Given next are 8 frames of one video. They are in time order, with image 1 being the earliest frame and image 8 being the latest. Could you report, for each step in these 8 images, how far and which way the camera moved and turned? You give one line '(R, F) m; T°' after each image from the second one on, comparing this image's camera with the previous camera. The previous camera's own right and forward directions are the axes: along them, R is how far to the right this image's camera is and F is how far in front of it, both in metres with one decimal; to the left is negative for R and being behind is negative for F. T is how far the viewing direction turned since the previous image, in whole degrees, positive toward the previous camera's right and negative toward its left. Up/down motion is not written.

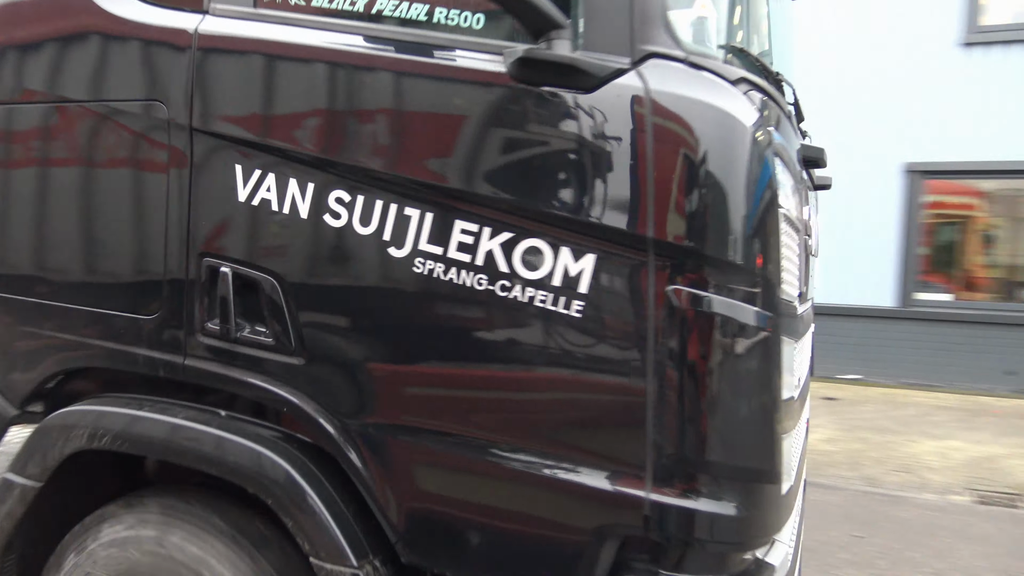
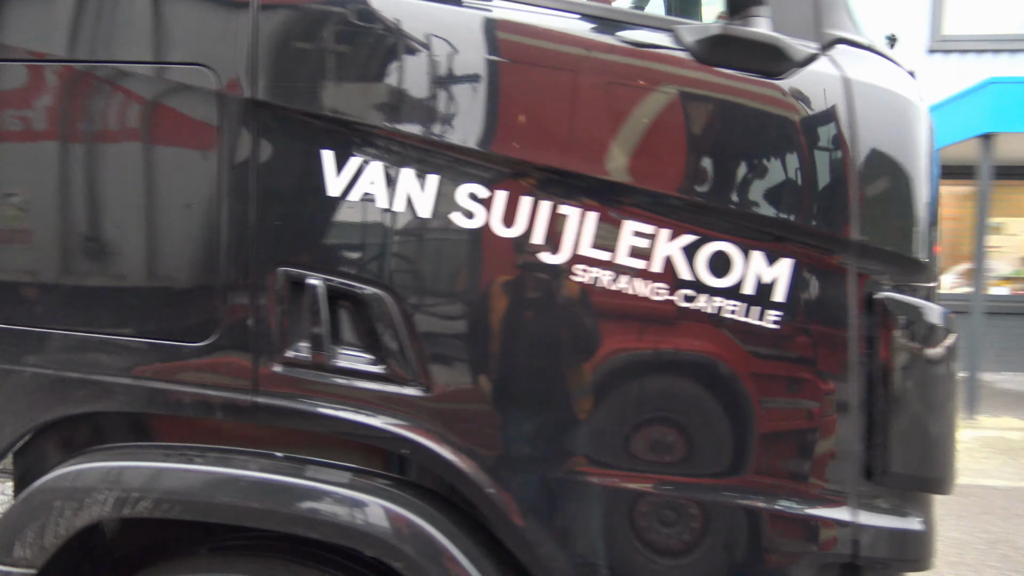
(-0.5, +0.3) m; +3°
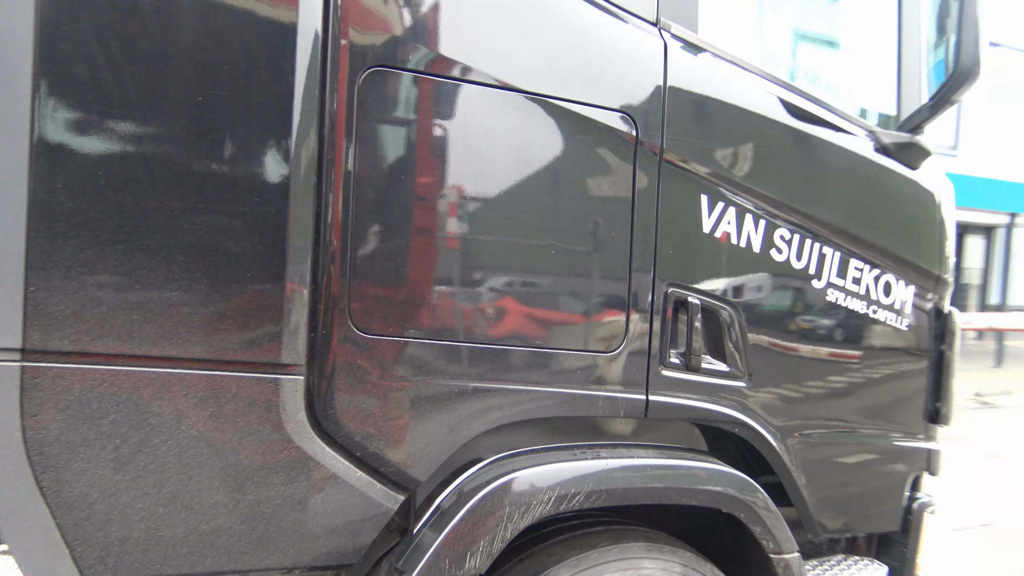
(-0.2, -0.3) m; -2°
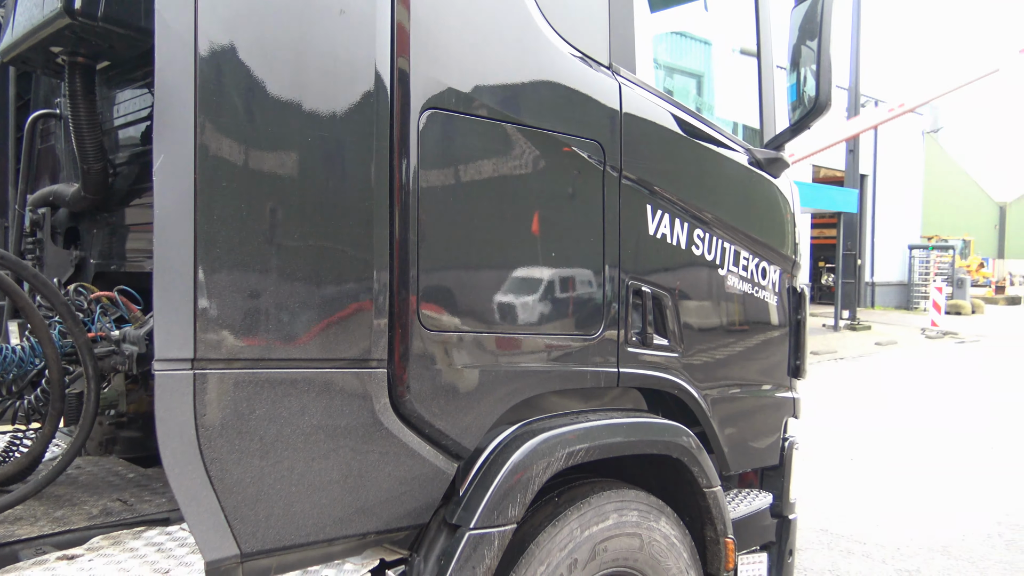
(-0.4, -0.2) m; +14°
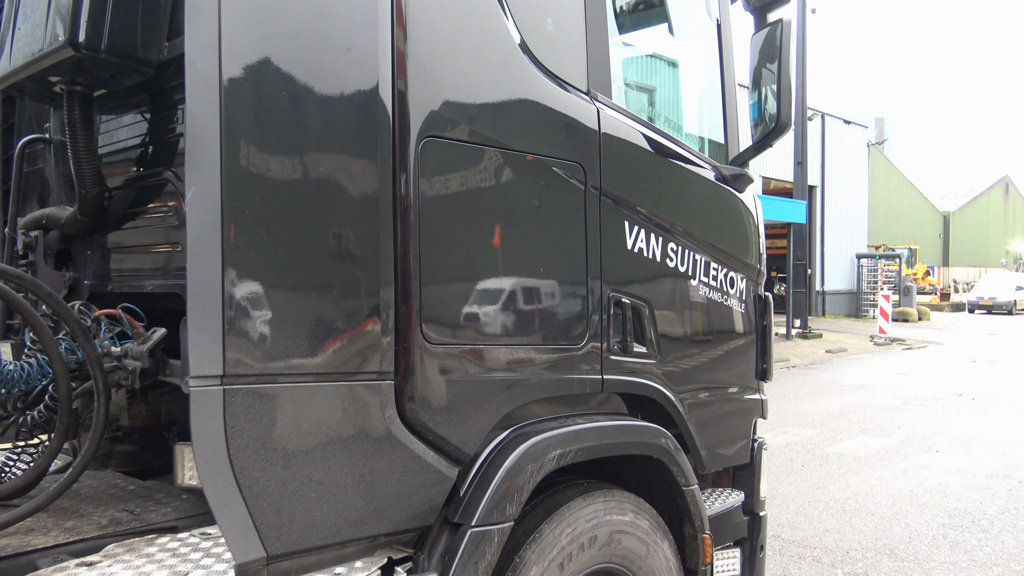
(-0.1, -0.1) m; +3°
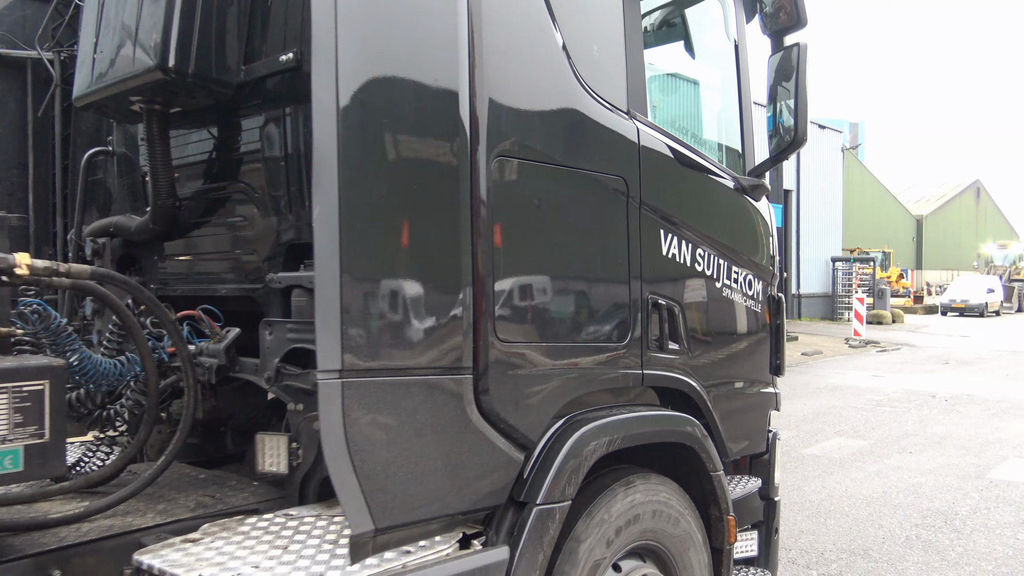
(-0.2, -0.2) m; +1°
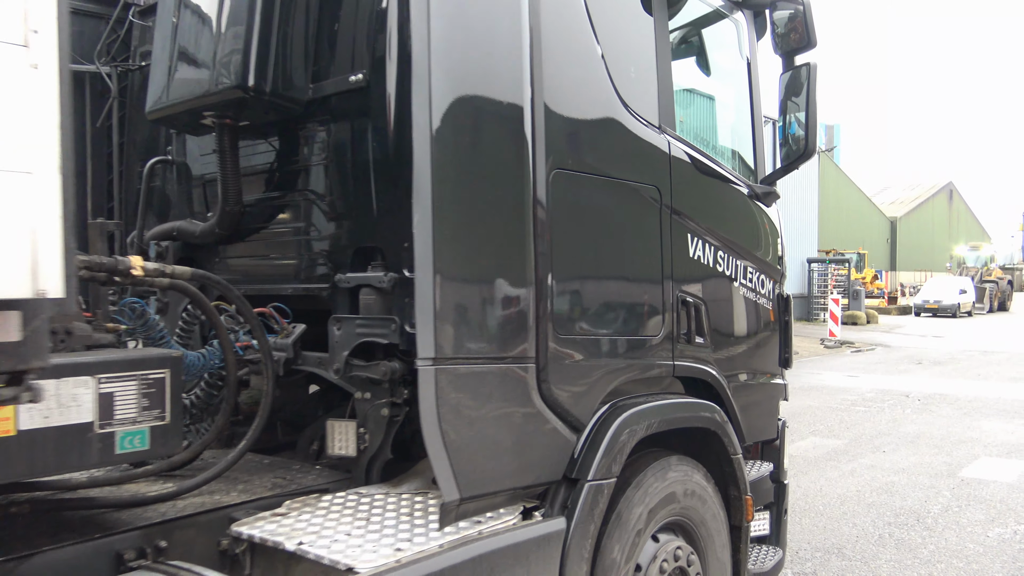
(-0.2, -0.2) m; +1°
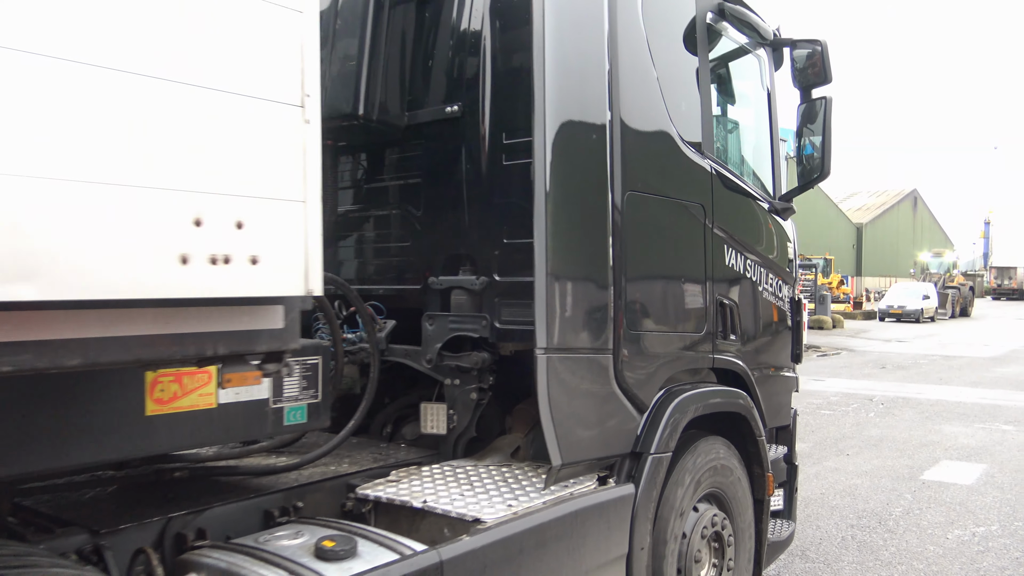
(-0.3, -0.3) m; +2°
